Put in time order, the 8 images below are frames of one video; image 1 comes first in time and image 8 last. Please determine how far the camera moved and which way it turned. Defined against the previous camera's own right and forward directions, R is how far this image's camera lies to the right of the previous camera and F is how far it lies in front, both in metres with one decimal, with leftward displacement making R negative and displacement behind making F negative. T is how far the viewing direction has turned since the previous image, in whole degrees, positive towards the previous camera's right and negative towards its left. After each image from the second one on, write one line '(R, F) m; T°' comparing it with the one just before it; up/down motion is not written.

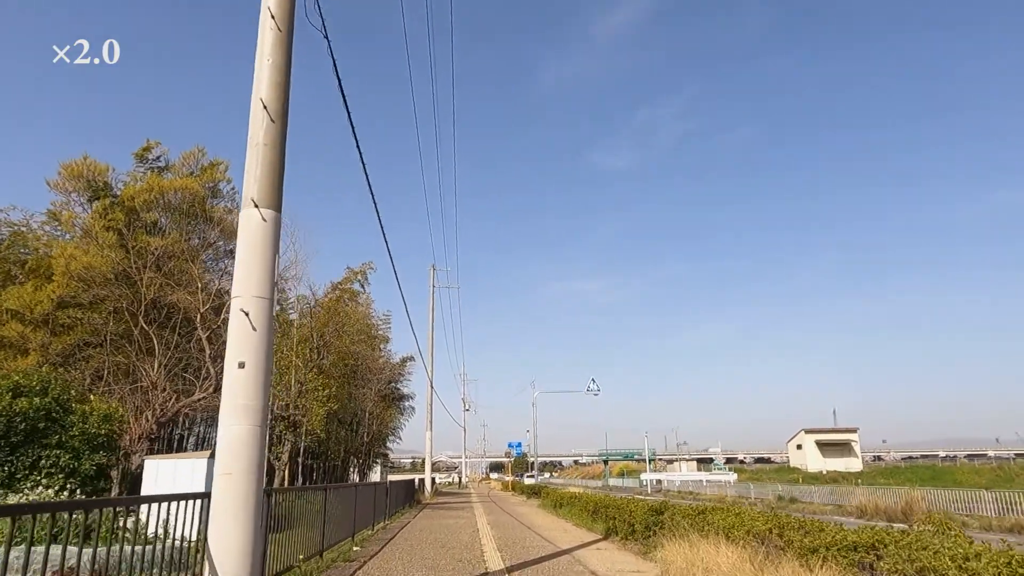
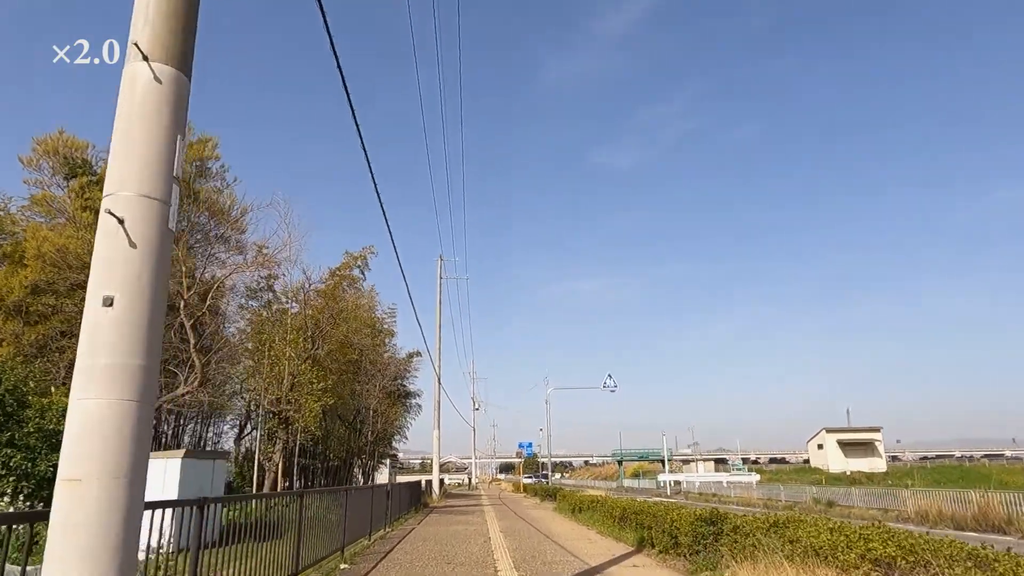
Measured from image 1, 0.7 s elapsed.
(-0.1, +1.5) m; -1°
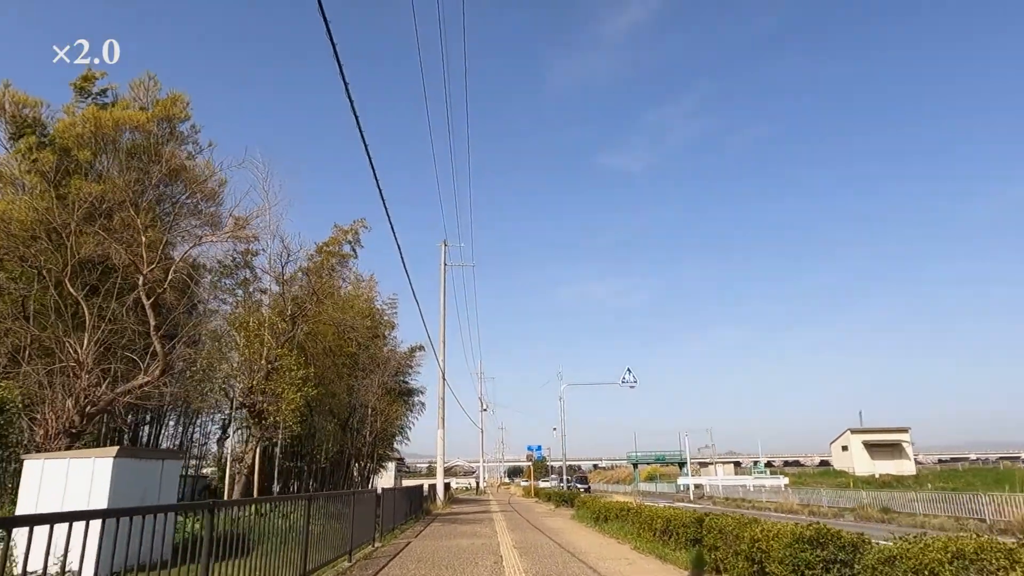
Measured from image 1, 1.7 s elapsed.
(-0.1, +2.2) m; -1°
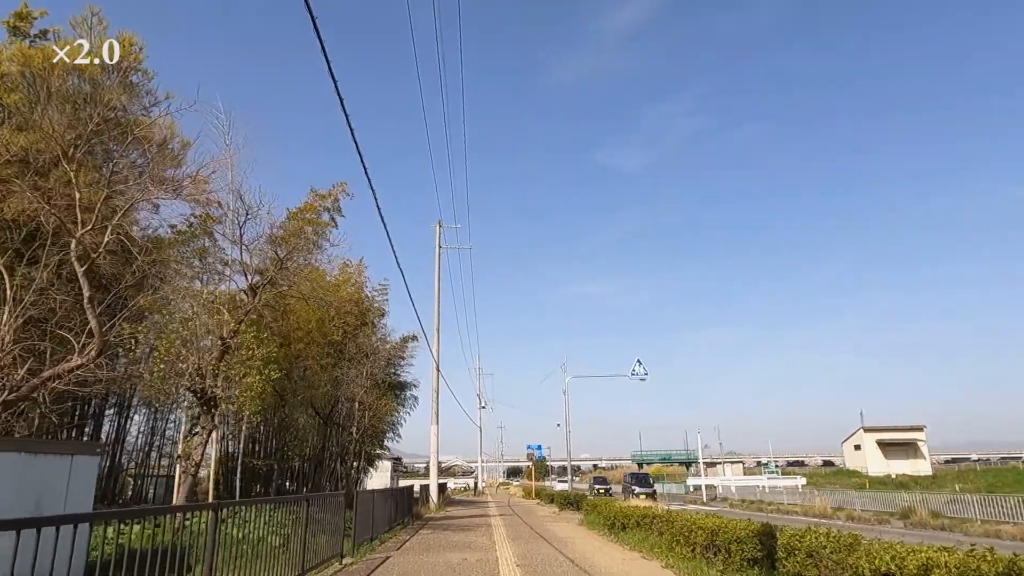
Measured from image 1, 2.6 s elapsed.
(0.0, +2.0) m; 0°
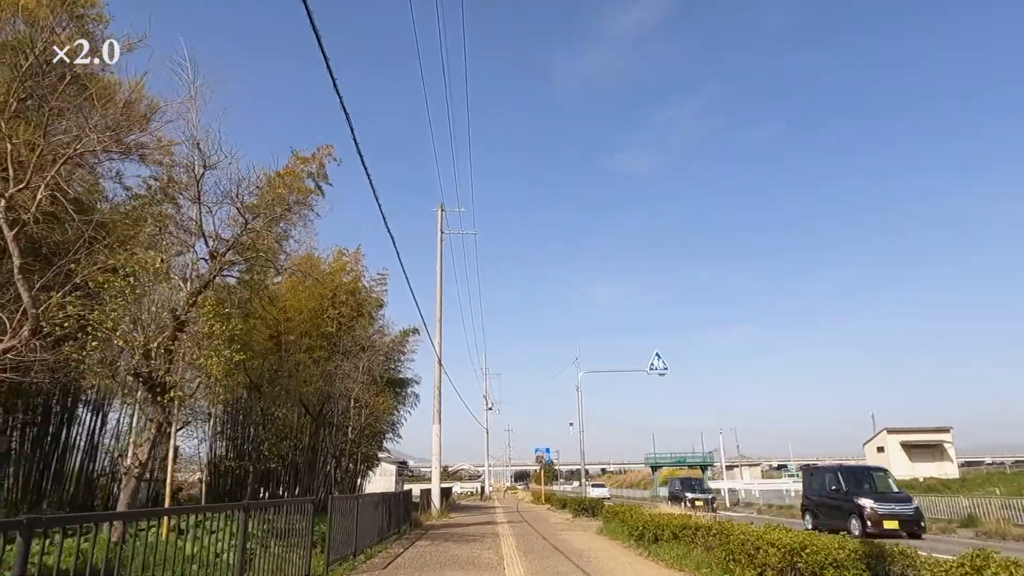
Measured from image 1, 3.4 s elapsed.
(-0.1, +1.7) m; -1°
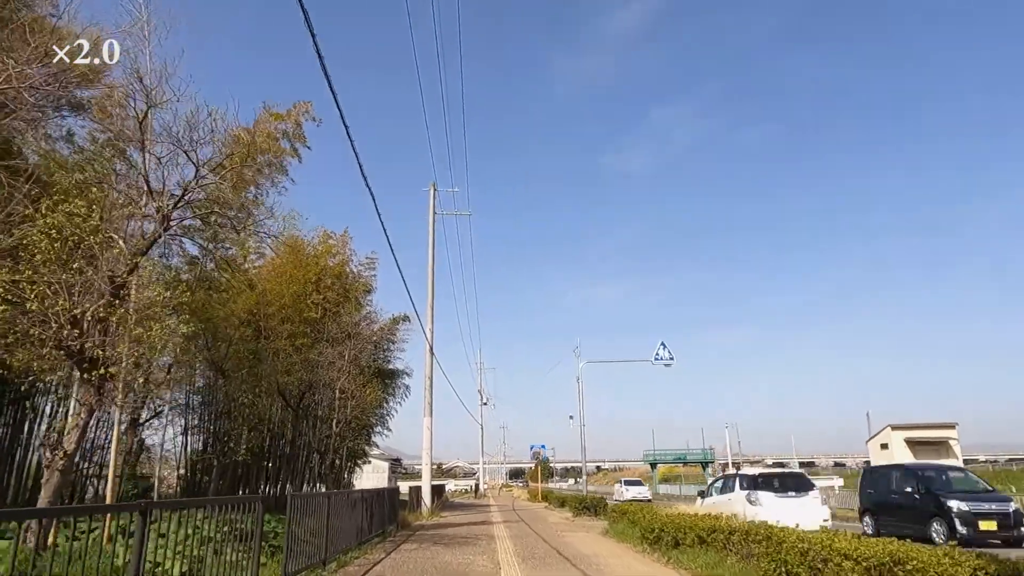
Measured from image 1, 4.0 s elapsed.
(0.0, +1.3) m; 0°
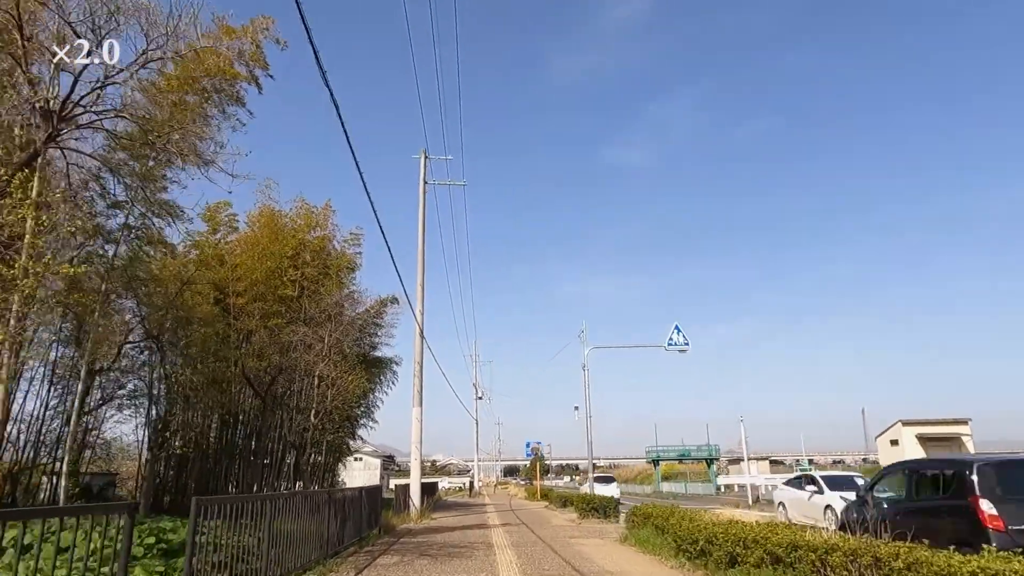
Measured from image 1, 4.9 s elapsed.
(-0.1, +1.9) m; 0°
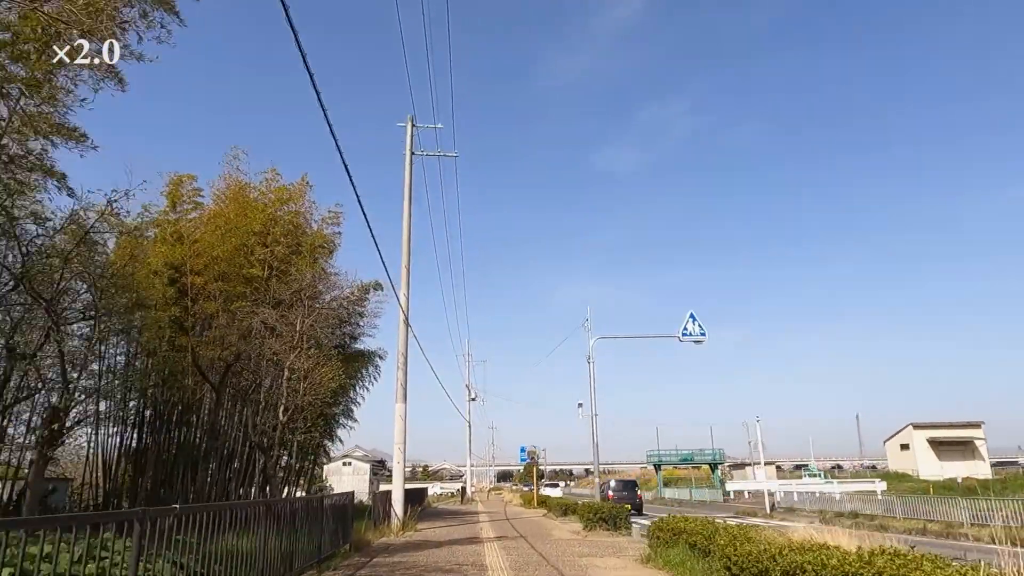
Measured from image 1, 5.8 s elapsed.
(-0.1, +1.9) m; +1°
